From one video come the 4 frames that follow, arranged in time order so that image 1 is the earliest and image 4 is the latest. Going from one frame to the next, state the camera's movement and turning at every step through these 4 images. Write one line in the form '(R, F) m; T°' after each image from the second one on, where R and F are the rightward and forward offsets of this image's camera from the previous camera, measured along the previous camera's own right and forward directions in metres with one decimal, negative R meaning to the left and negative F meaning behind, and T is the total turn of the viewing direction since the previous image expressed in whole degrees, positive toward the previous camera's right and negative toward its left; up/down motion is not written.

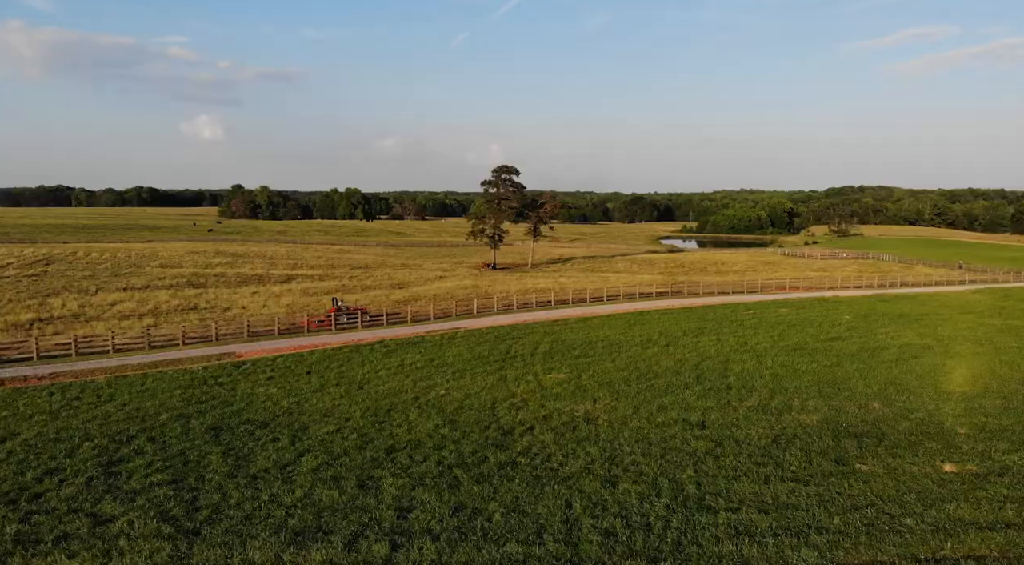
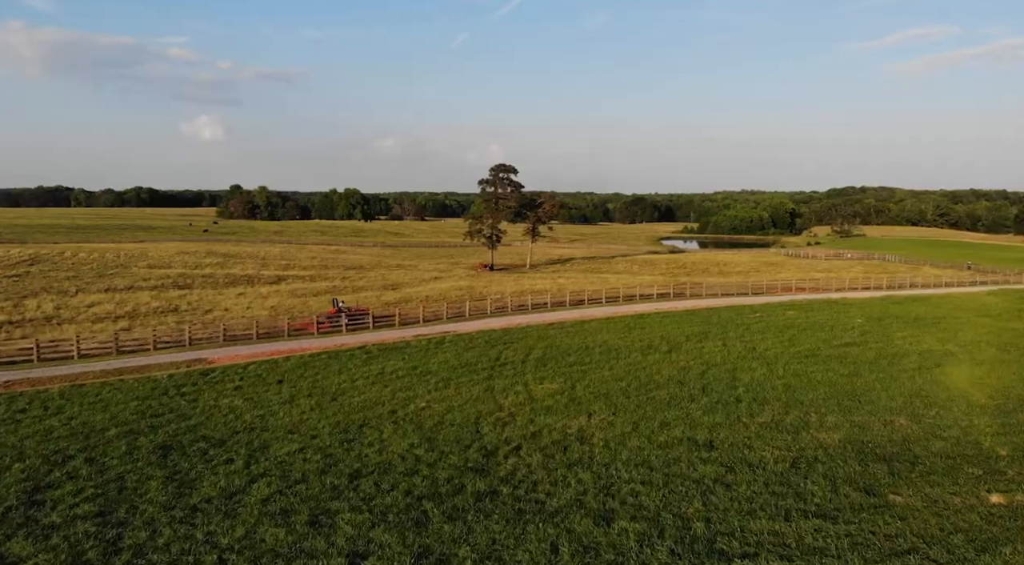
(+0.4, +2.0) m; 0°
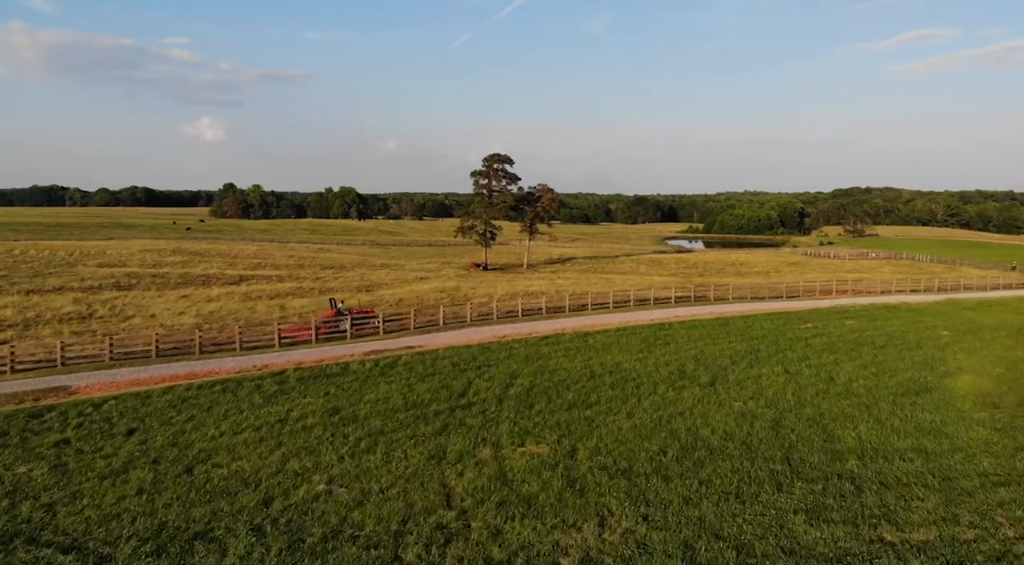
(+0.7, +7.9) m; 0°
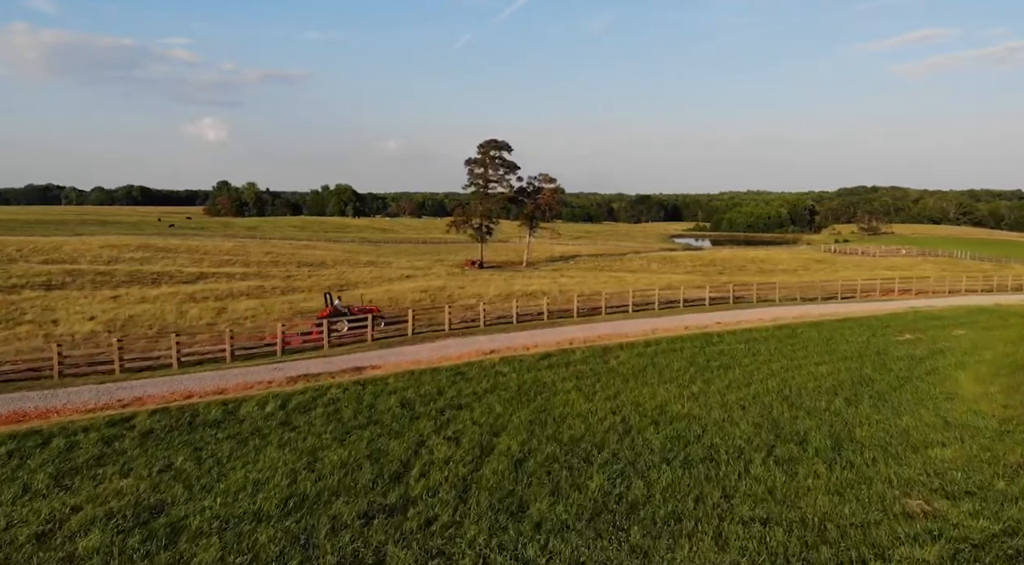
(+0.3, +7.5) m; 0°
